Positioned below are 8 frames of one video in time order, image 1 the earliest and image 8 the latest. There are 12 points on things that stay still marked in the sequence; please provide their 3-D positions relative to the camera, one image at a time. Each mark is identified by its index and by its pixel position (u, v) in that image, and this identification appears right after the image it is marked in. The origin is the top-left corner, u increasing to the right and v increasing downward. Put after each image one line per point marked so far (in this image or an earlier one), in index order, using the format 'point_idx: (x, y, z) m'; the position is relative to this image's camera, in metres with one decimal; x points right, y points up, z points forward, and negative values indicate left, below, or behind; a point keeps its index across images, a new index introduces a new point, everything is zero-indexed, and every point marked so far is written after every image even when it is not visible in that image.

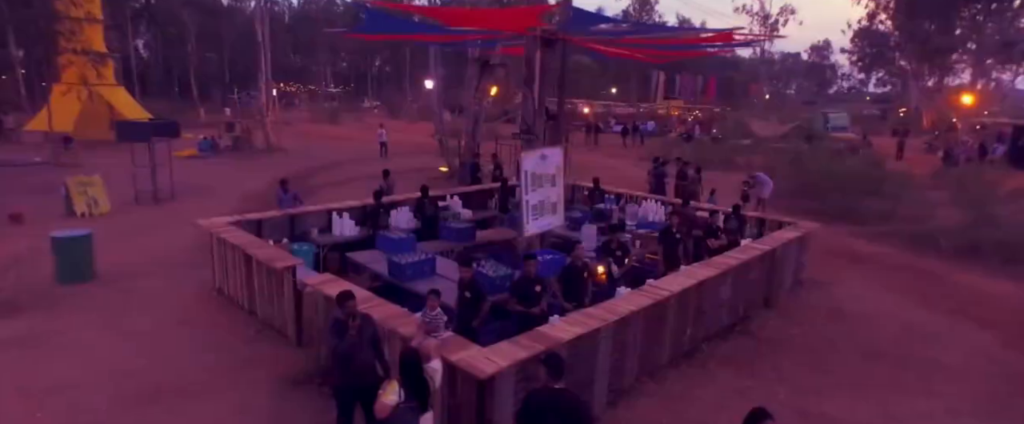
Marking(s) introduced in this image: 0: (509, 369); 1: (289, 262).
0: (0.0, -1.2, +4.3) m
1: (-2.6, -0.6, +6.4) m
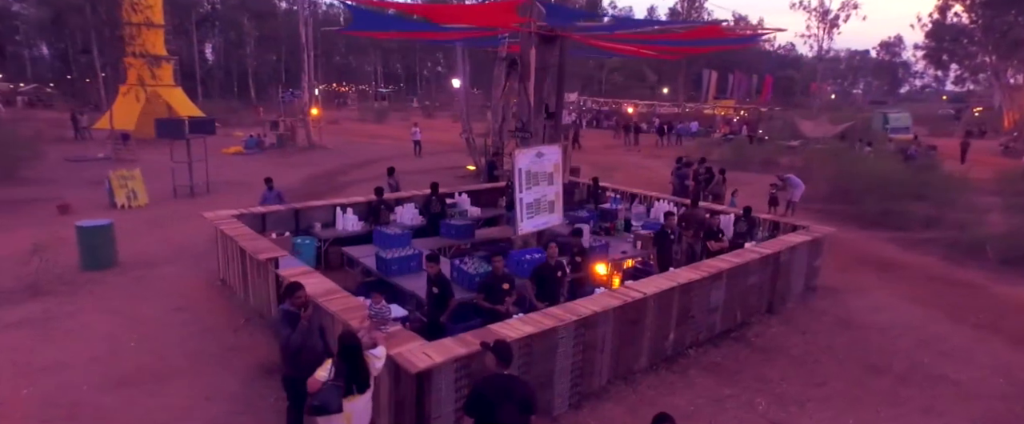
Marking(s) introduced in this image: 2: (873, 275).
0: (-0.5, -1.1, +4.3) m
1: (-2.8, -0.5, +6.7) m
2: (+6.4, -1.2, +10.1) m
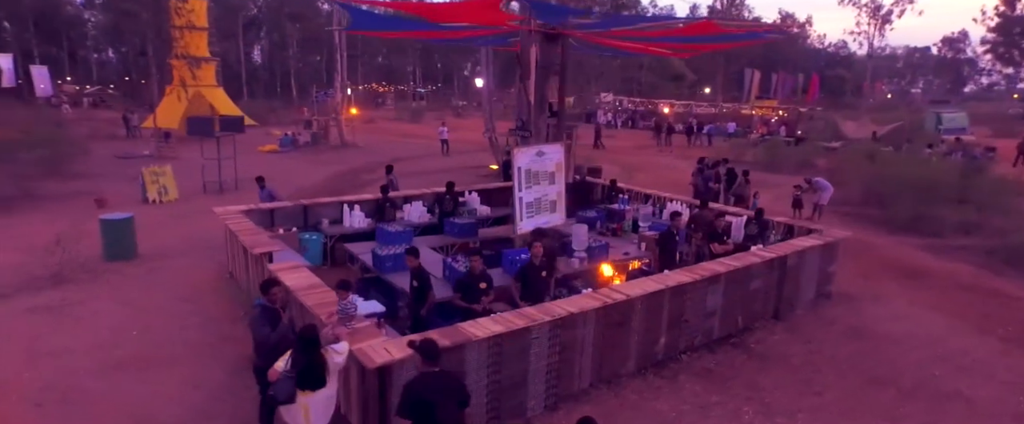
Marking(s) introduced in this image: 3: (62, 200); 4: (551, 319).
0: (-0.8, -1.1, +4.3) m
1: (-3.0, -0.4, +6.8) m
2: (+6.5, -1.2, +9.6) m
3: (-10.9, +0.3, +13.7) m
4: (+0.3, -1.0, +5.2) m
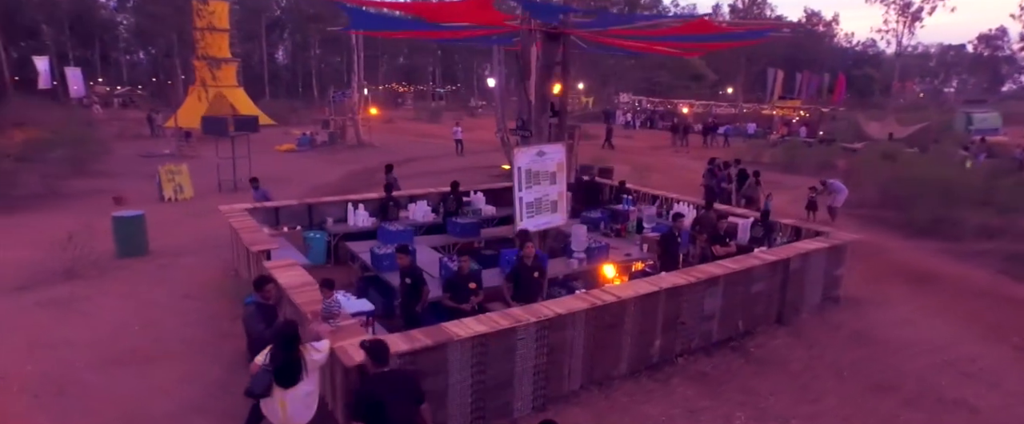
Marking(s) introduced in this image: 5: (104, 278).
0: (-0.9, -1.1, +4.3) m
1: (-3.0, -0.4, +6.9) m
2: (+6.6, -1.3, +9.4) m
3: (-10.7, +0.3, +14.1) m
4: (+0.2, -1.0, +5.2) m
5: (-6.2, -1.0, +8.7) m
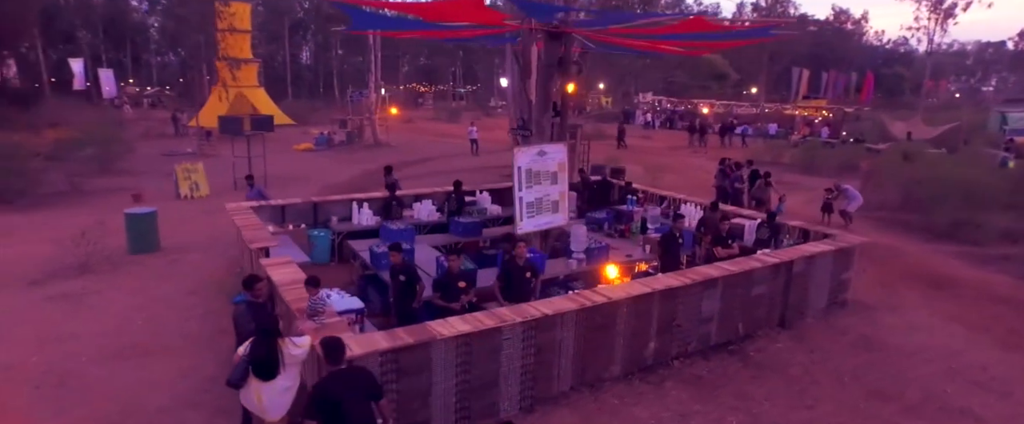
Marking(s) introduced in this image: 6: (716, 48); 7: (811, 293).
0: (-1.1, -1.1, +4.4) m
1: (-3.1, -0.4, +7.0) m
2: (+6.6, -1.3, +9.1) m
3: (-10.4, +0.4, +14.5) m
4: (+0.1, -1.0, +5.1) m
5: (-6.2, -1.0, +8.9) m
6: (+3.8, +3.0, +10.5) m
7: (+4.1, -1.1, +7.8) m
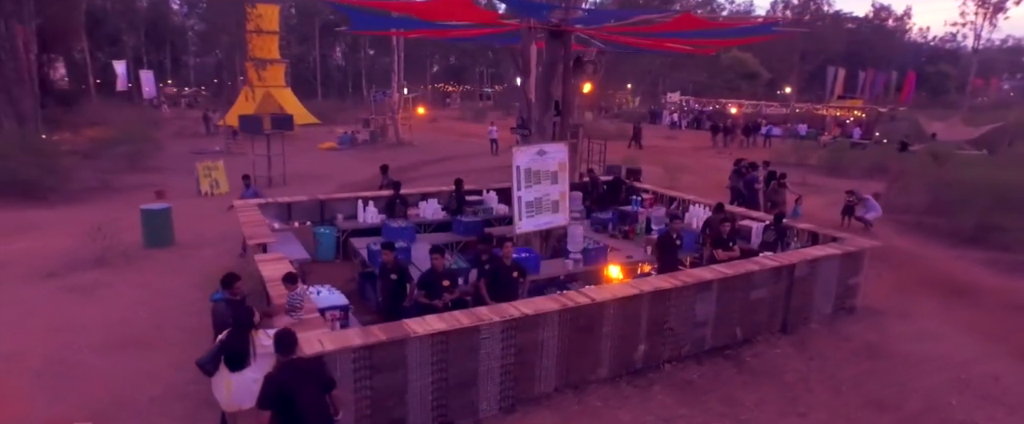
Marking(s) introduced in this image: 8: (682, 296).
0: (-1.3, -1.1, +4.4) m
1: (-3.2, -0.4, +7.2) m
2: (+6.6, -1.4, +8.8) m
3: (-10.1, +0.5, +15.0) m
4: (-0.1, -1.0, +5.1) m
5: (-6.2, -0.9, +9.2) m
6: (+3.9, +3.0, +10.3) m
7: (+4.0, -1.1, +7.5) m
8: (+1.9, -0.9, +6.4) m
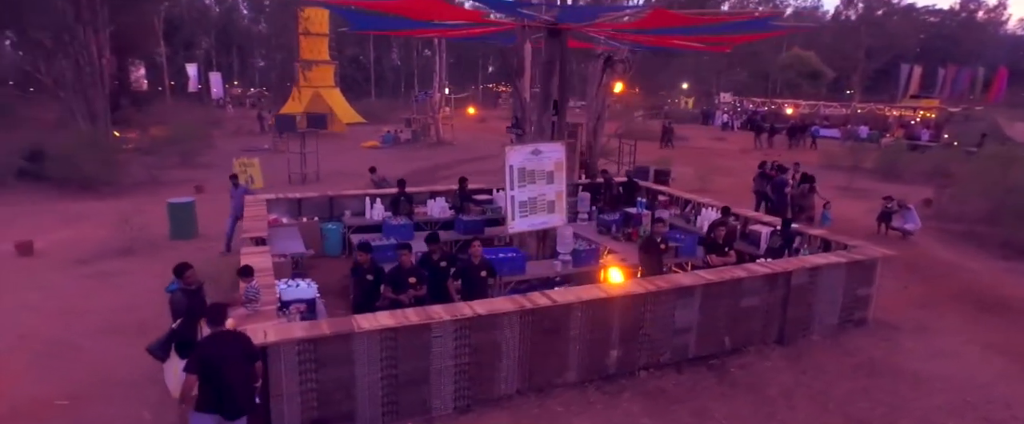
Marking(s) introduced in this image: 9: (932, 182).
0: (-1.8, -1.0, +4.5) m
1: (-3.3, -0.3, +7.4) m
2: (+6.5, -1.5, +8.1) m
3: (-9.5, +0.7, +15.9) m
4: (-0.5, -1.0, +5.1) m
5: (-6.2, -0.8, +9.7) m
6: (+4.0, +2.9, +9.8) m
7: (+3.8, -1.2, +7.1) m
8: (+1.6, -1.0, +6.1) m
9: (+14.7, +1.1, +19.8) m
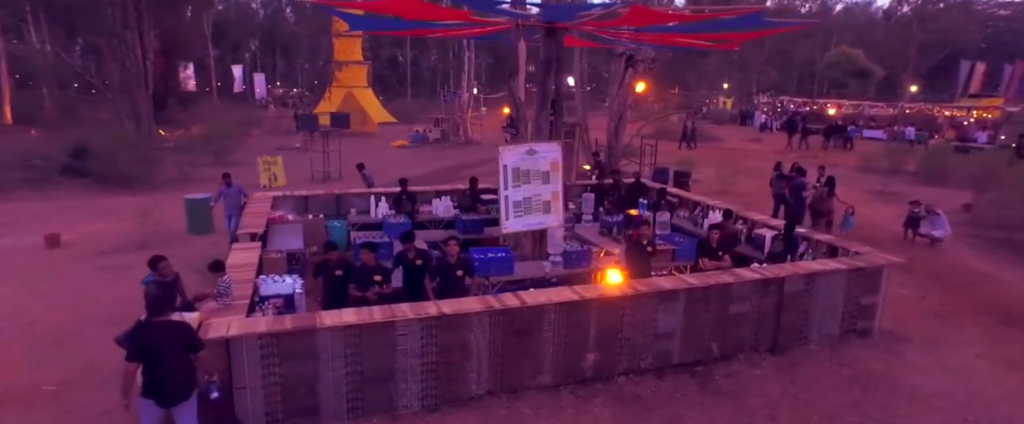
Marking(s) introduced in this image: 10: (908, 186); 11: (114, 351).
0: (-2.1, -1.0, +4.6) m
1: (-3.5, -0.2, +7.6) m
2: (+6.3, -1.6, +7.6) m
3: (-9.0, +0.8, +16.5) m
4: (-0.8, -1.0, +5.1) m
5: (-6.2, -0.7, +10.1) m
6: (+4.1, +2.9, +9.5) m
7: (+3.6, -1.3, +6.8) m
8: (+1.4, -1.0, +6.0) m
9: (+15.4, +0.9, +18.7) m
10: (+12.7, +0.8, +18.2) m
11: (-4.5, -1.5, +6.3) m
